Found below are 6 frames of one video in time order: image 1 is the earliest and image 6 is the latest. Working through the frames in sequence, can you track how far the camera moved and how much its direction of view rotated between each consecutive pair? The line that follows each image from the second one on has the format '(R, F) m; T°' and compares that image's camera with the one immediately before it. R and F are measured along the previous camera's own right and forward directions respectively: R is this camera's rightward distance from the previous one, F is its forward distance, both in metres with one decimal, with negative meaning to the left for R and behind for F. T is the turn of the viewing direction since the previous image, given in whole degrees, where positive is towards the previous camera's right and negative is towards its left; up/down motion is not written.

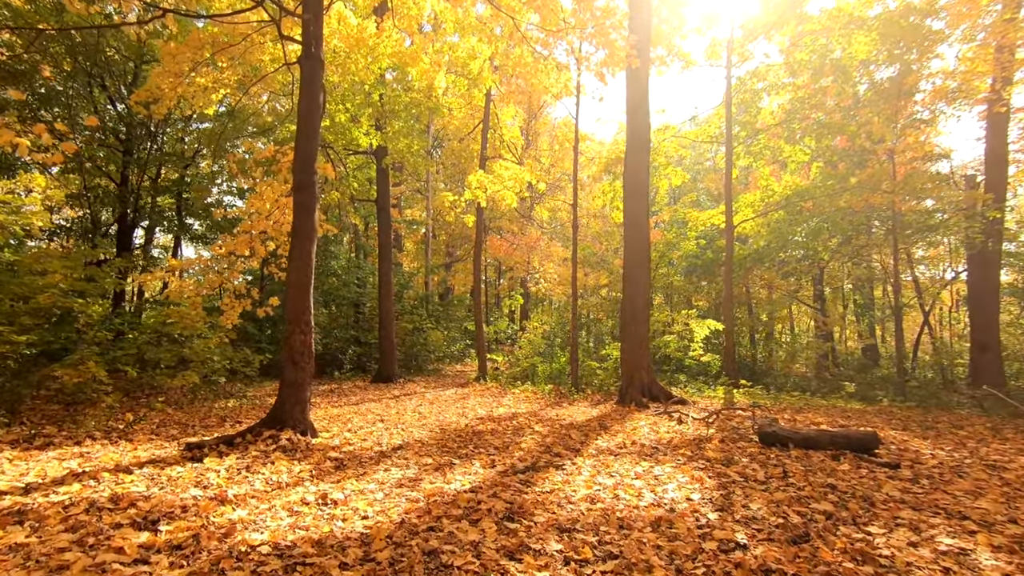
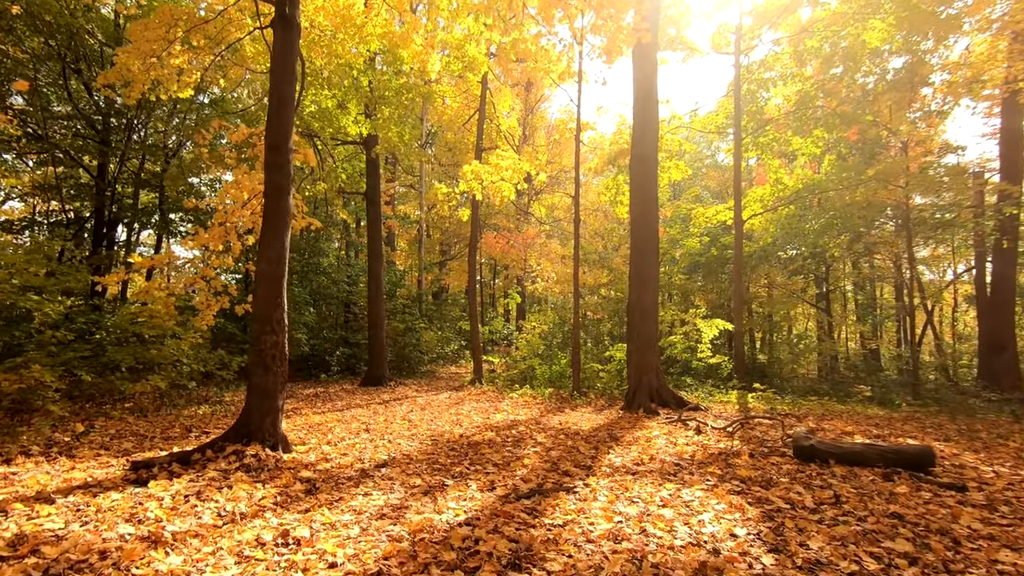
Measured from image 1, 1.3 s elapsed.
(-0.1, +0.7) m; +1°
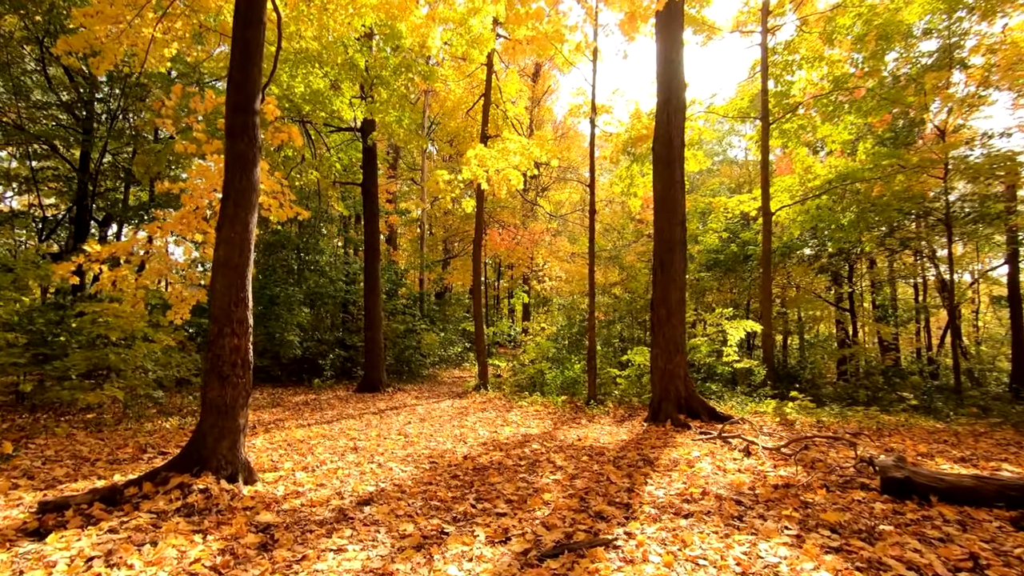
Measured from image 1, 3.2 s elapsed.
(-0.1, +0.9) m; 0°
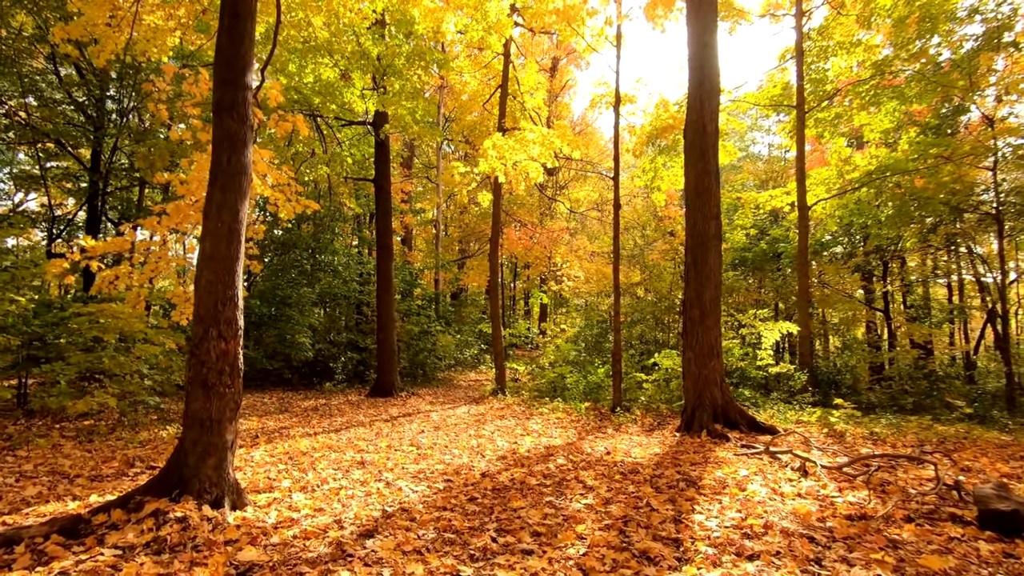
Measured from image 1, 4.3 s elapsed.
(-0.1, +0.5) m; -2°
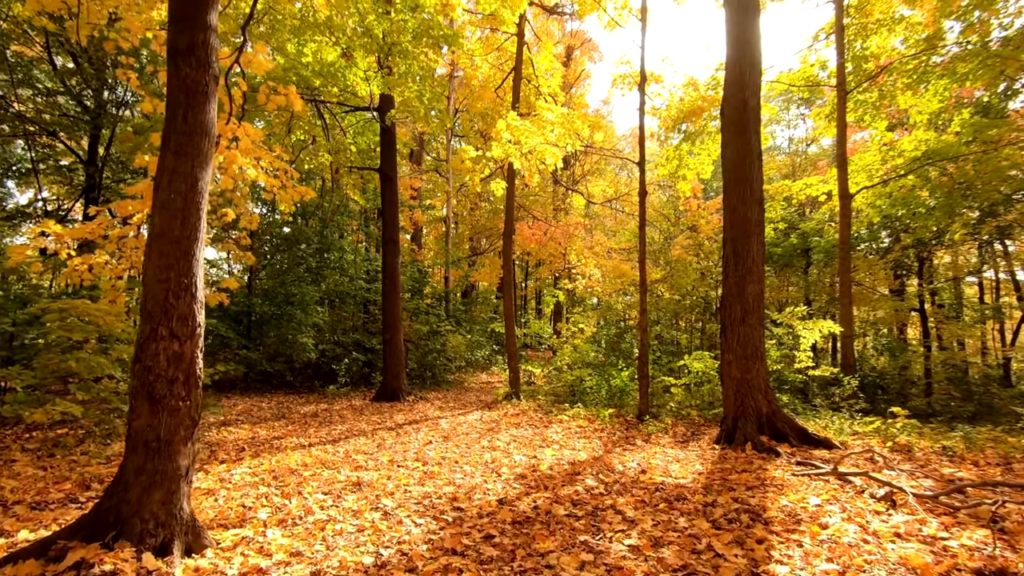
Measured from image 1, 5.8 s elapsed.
(-0.1, +0.7) m; -1°
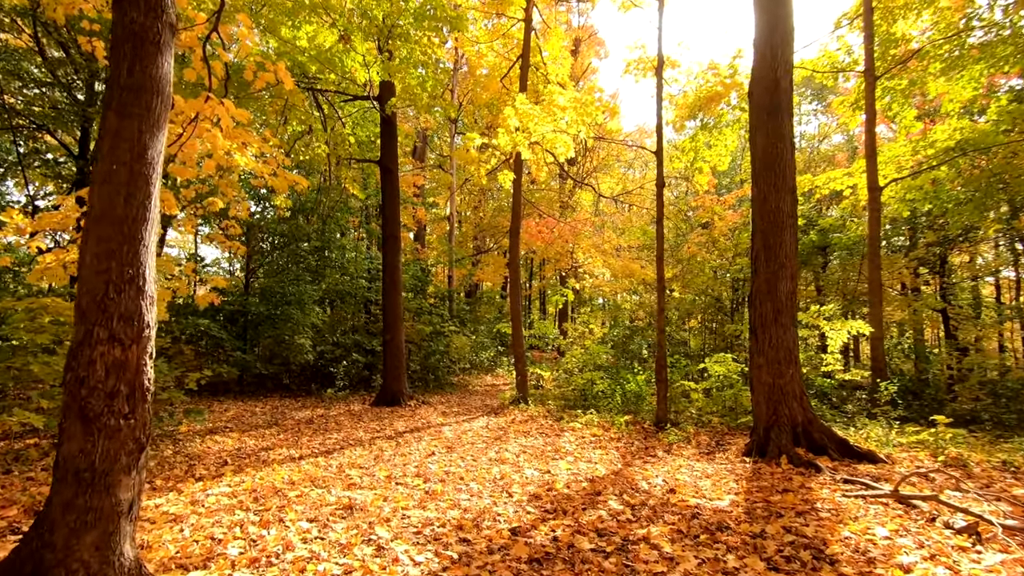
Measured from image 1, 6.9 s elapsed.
(-0.1, +0.5) m; 0°
